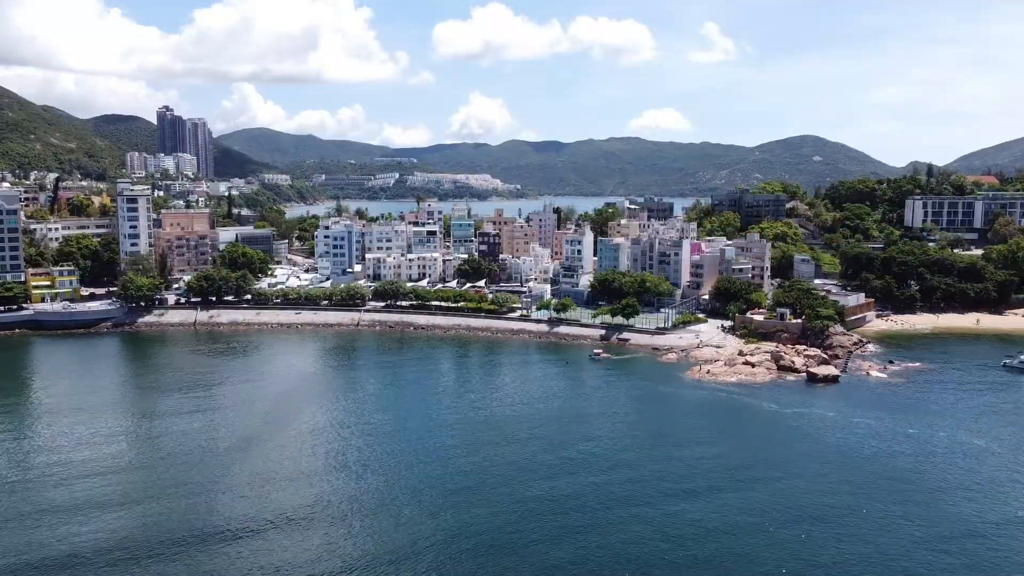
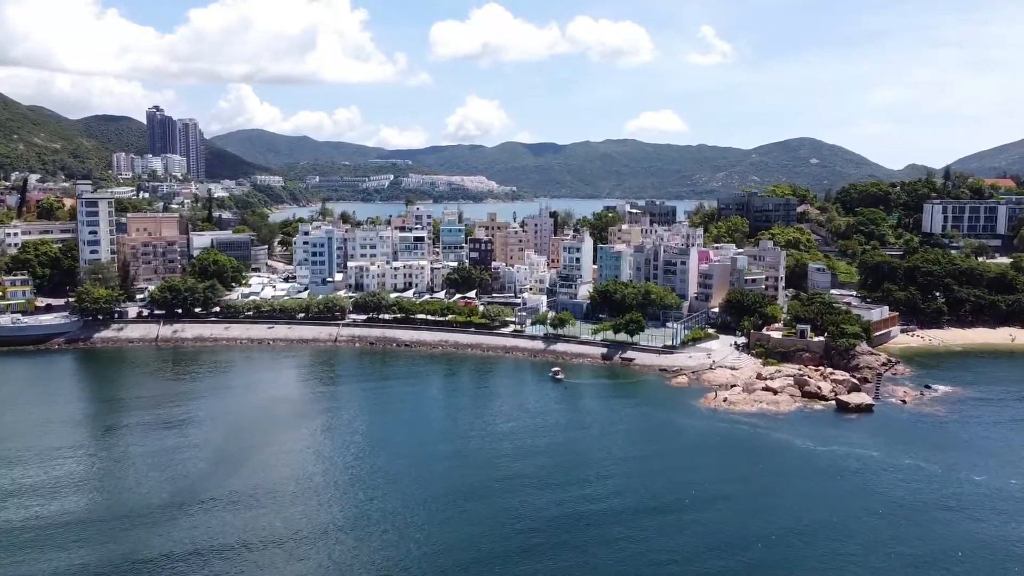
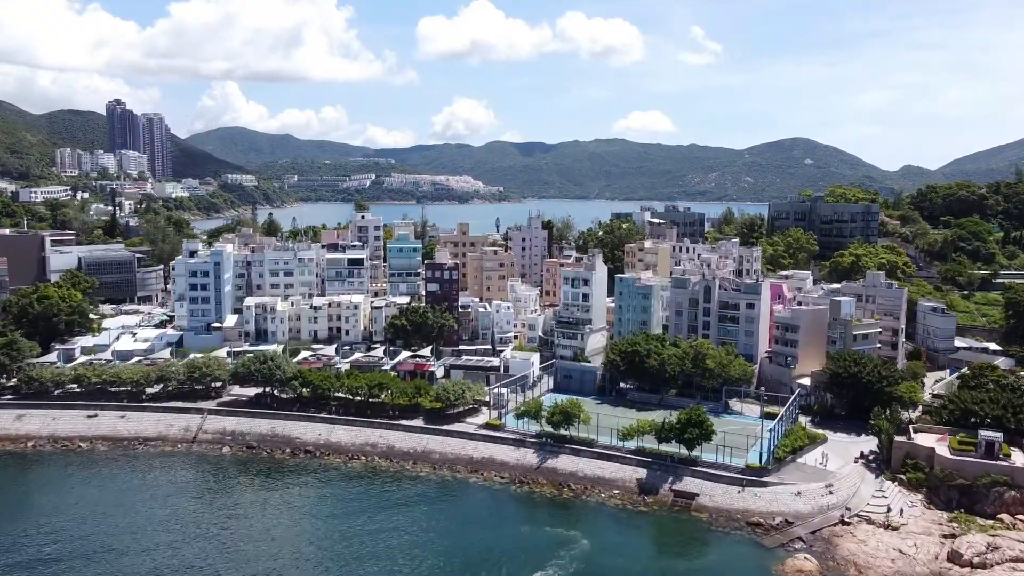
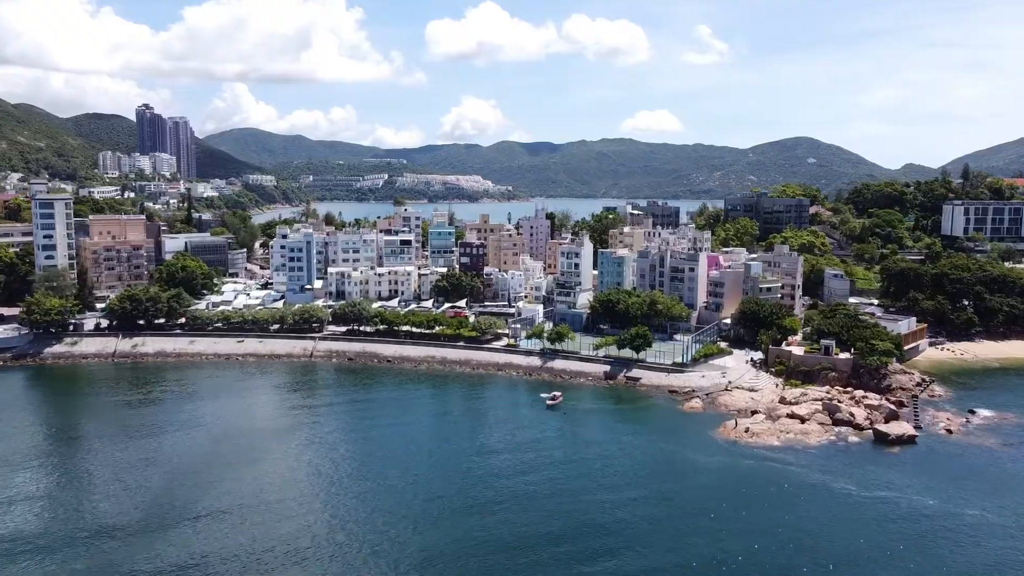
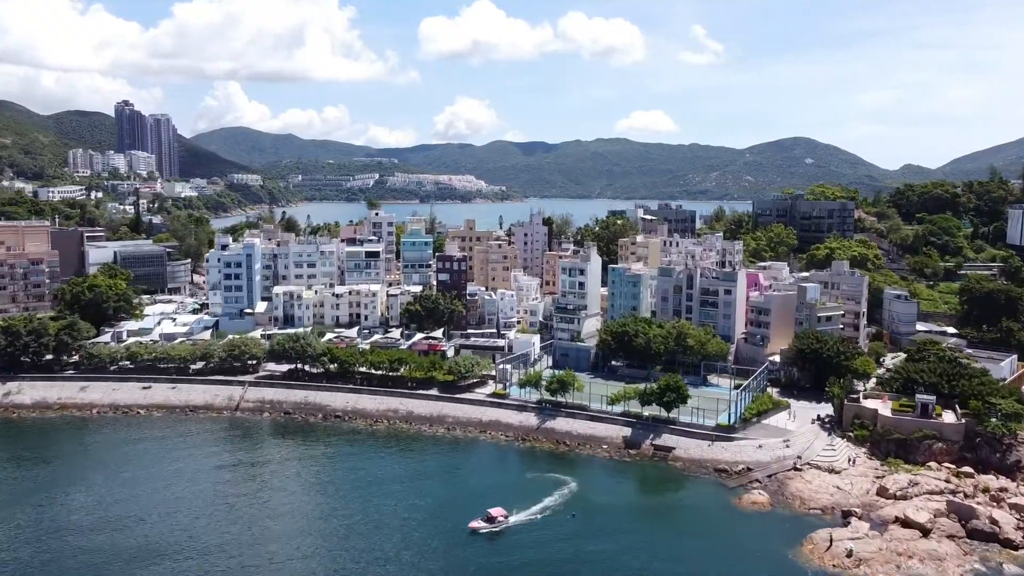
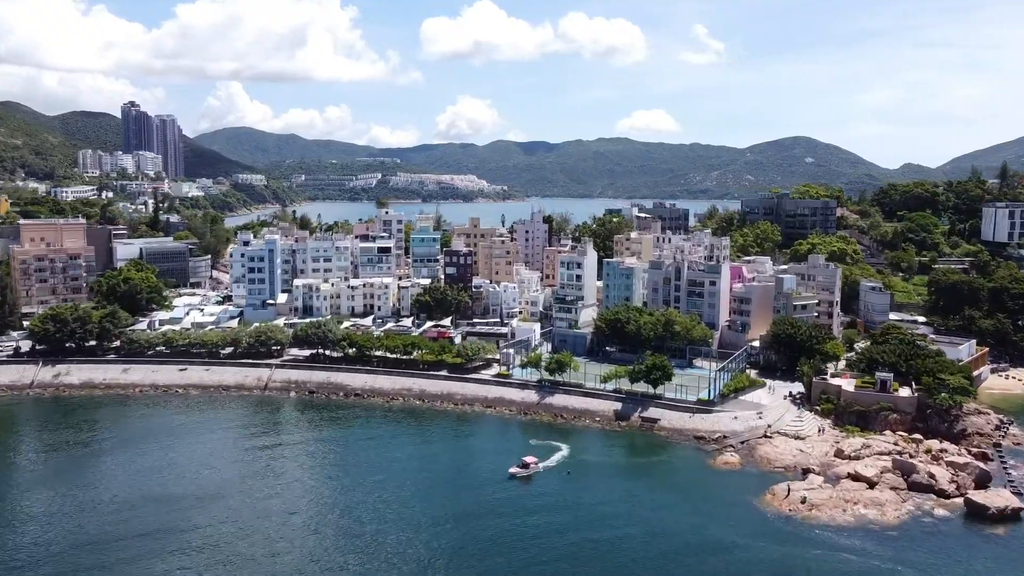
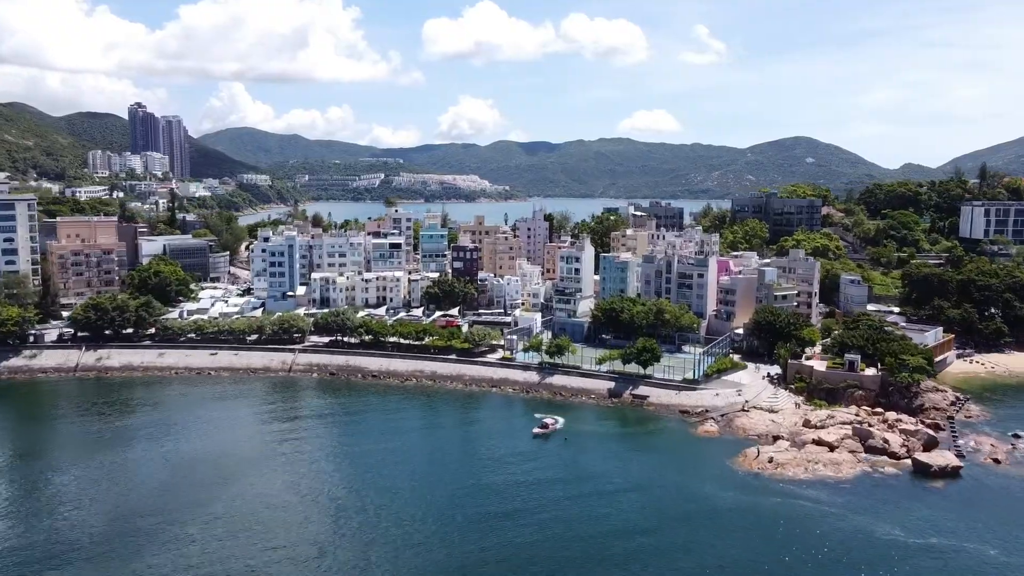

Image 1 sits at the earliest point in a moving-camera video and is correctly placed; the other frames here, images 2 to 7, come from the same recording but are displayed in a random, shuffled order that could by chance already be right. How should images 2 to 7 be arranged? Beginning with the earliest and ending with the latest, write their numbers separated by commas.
2, 4, 7, 6, 5, 3
